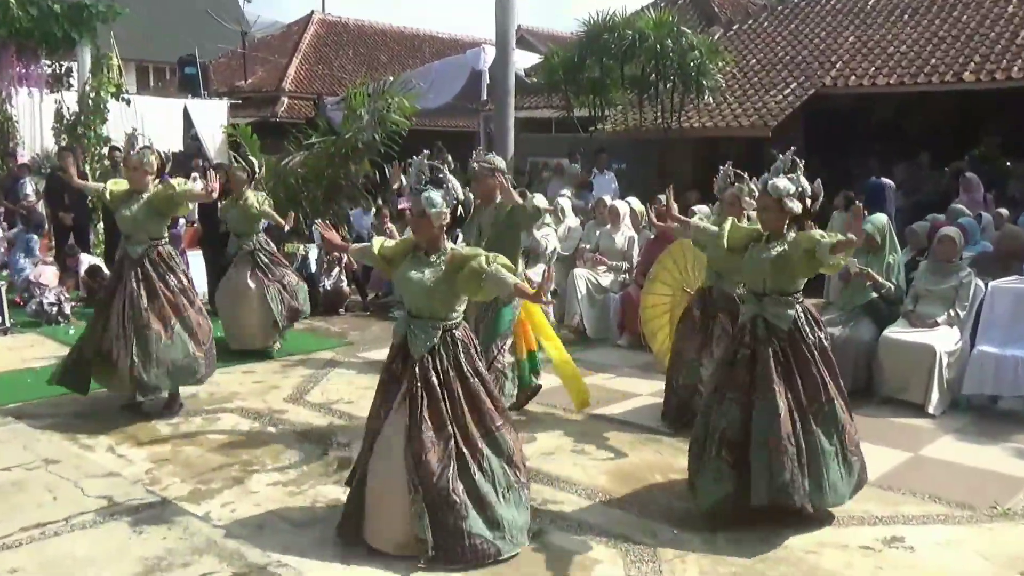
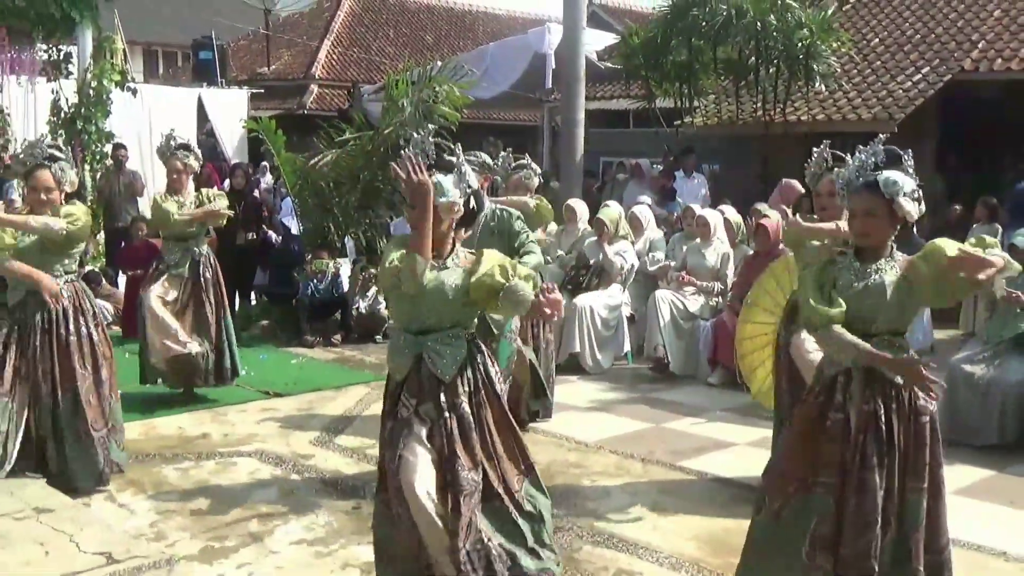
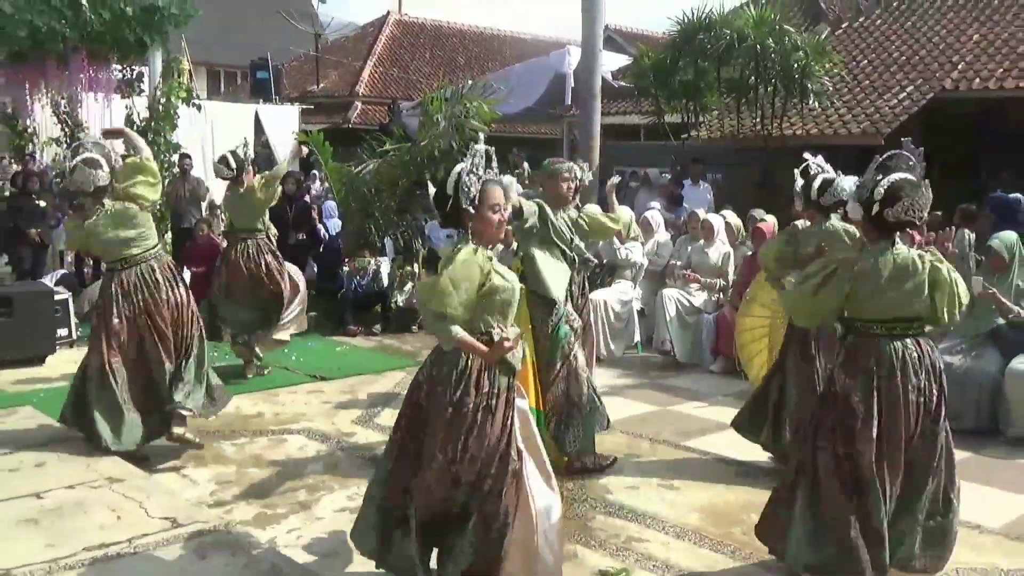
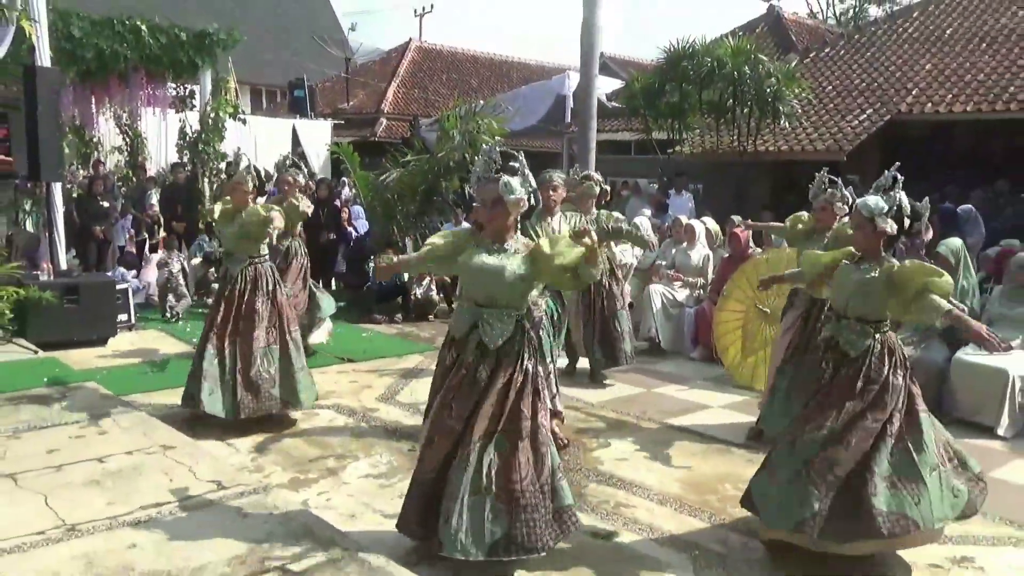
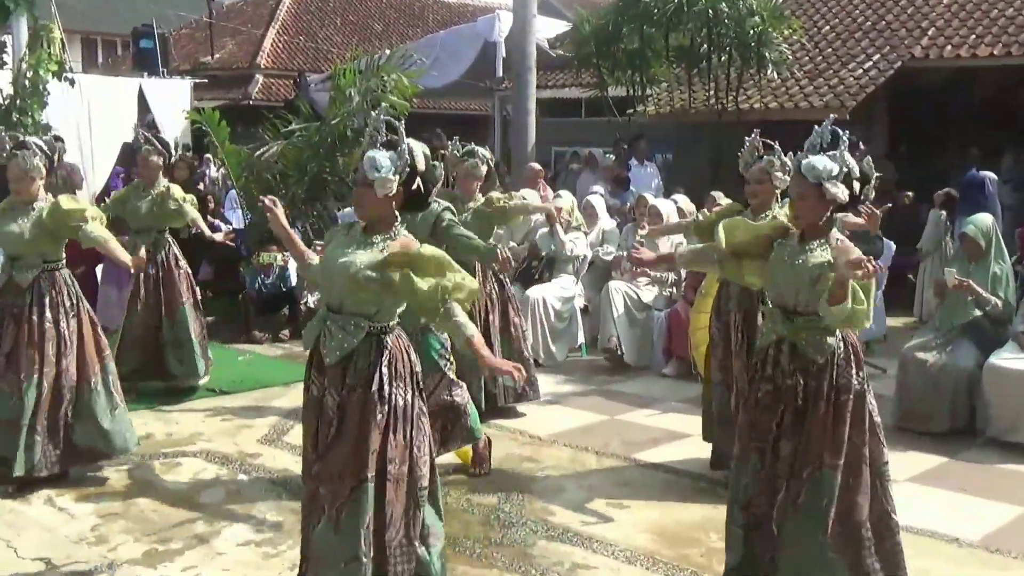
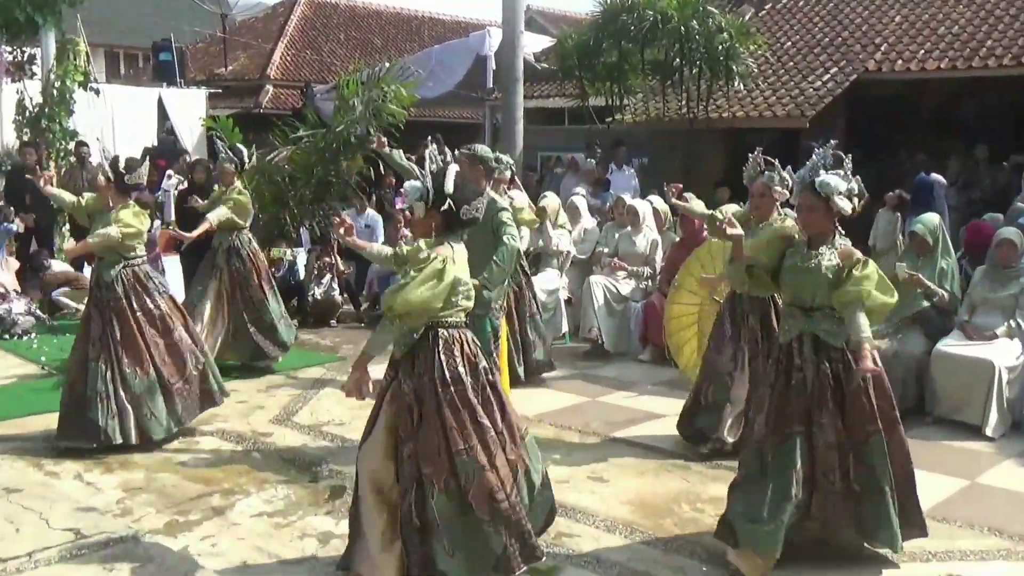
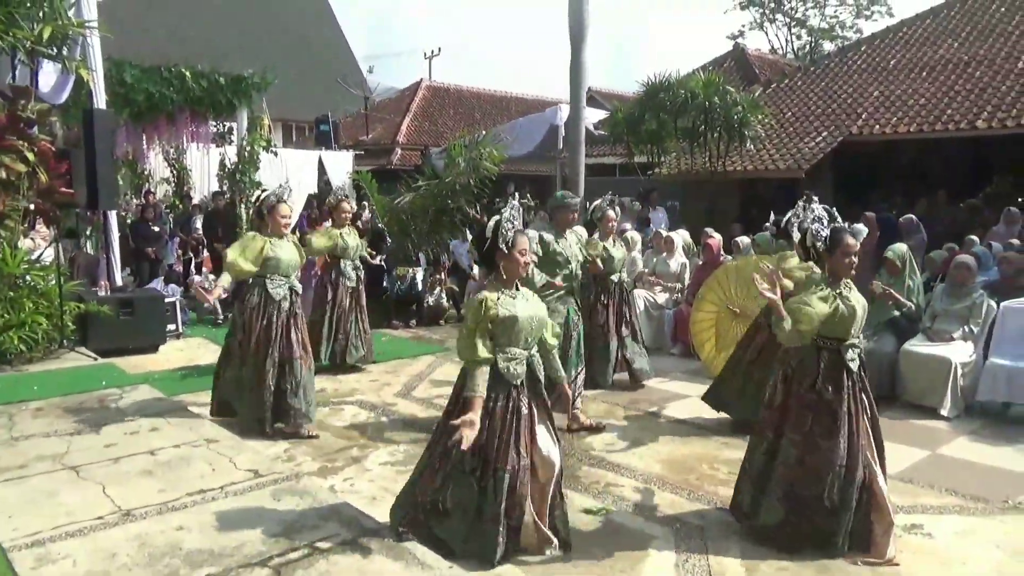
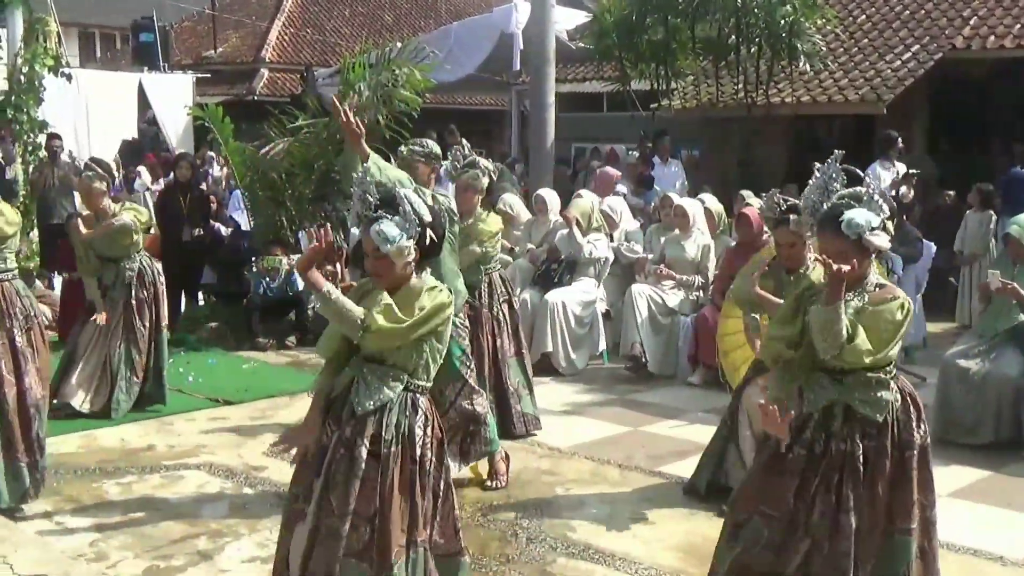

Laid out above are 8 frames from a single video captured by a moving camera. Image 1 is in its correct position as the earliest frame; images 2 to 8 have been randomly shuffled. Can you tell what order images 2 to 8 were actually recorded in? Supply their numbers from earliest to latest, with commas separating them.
6, 5, 8, 2, 3, 4, 7
